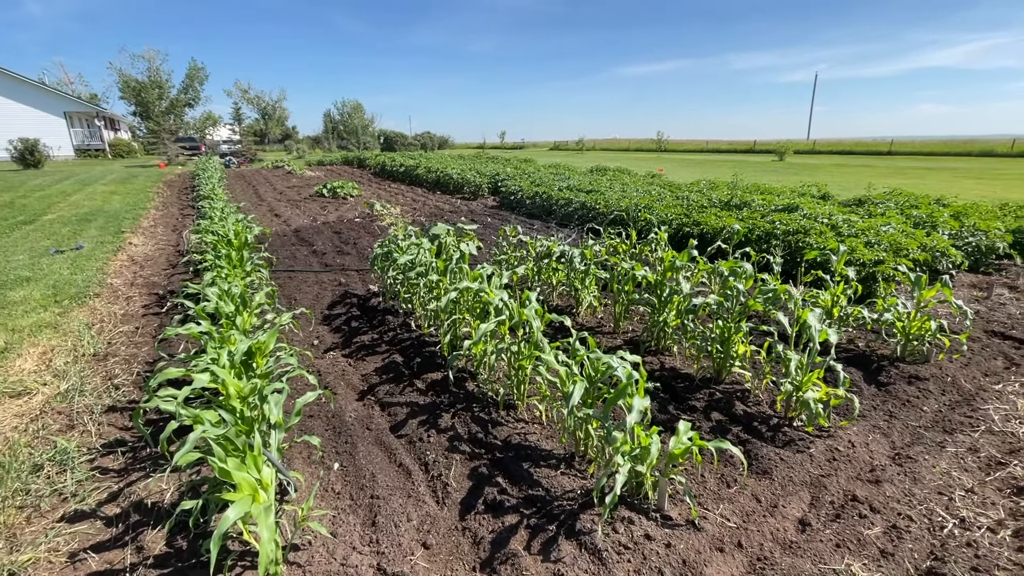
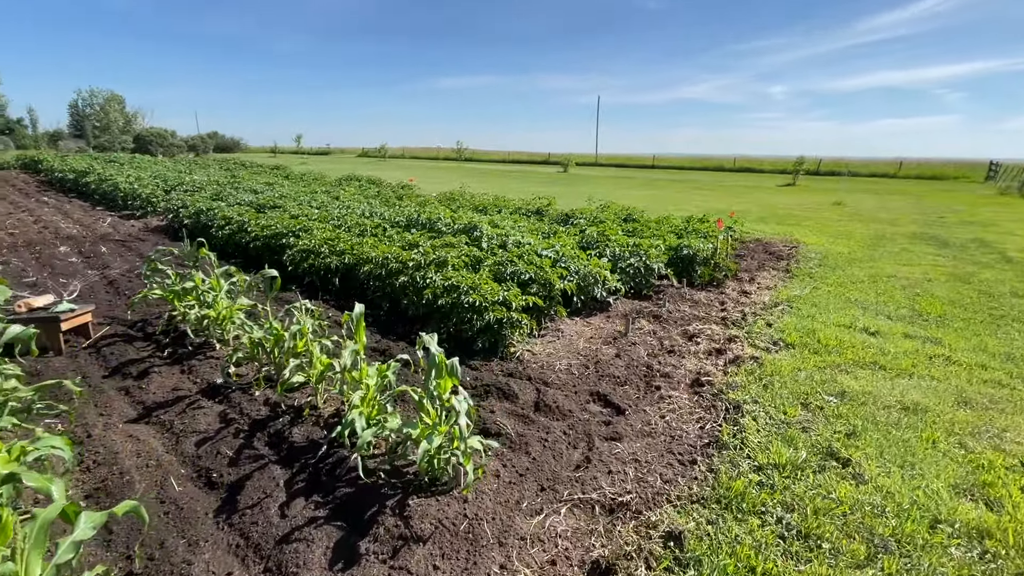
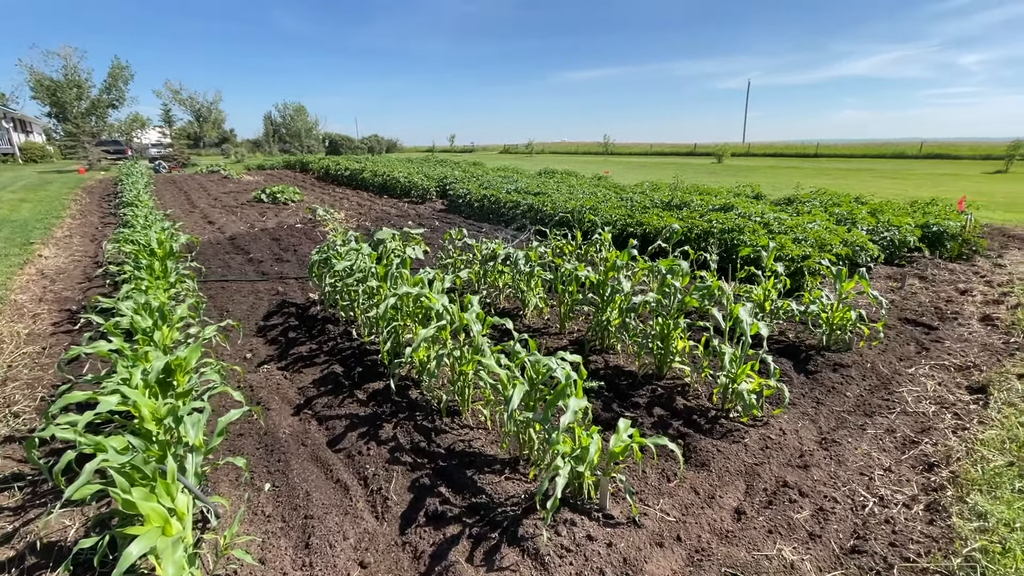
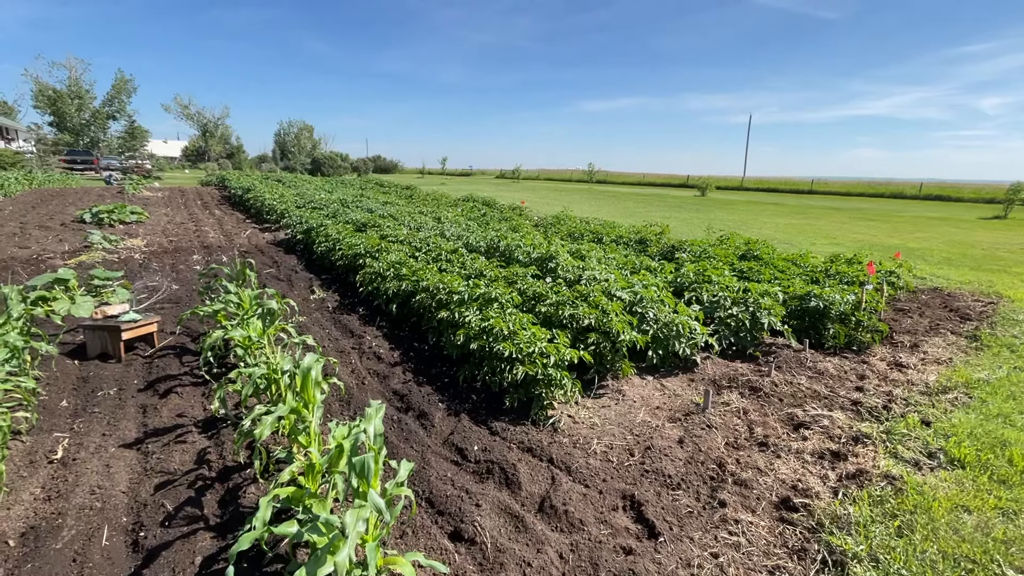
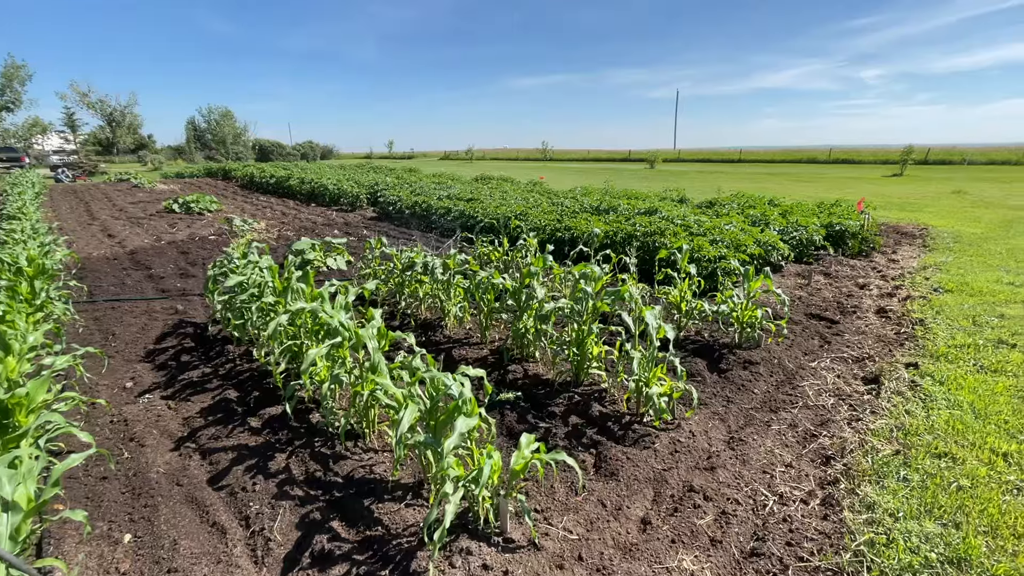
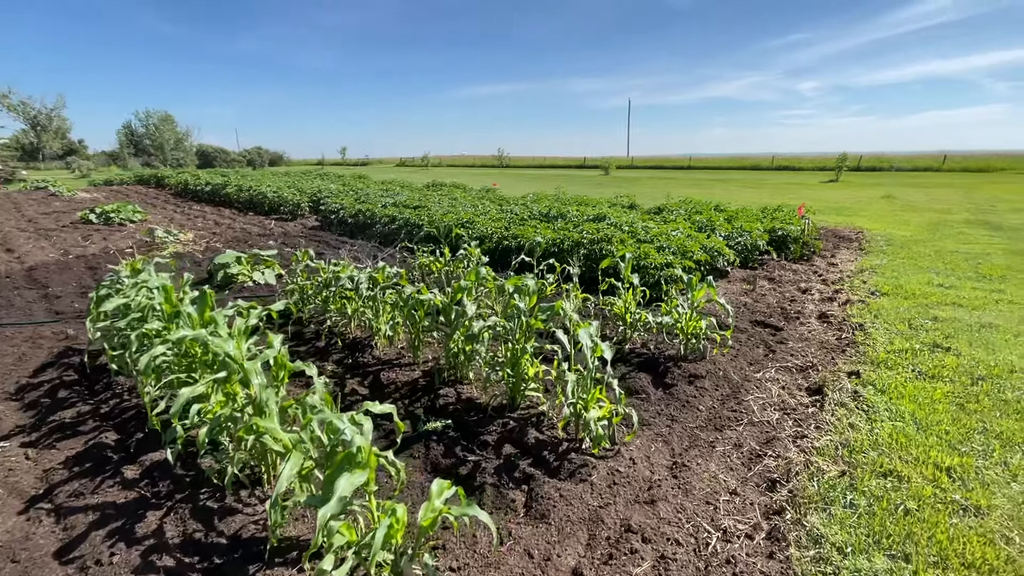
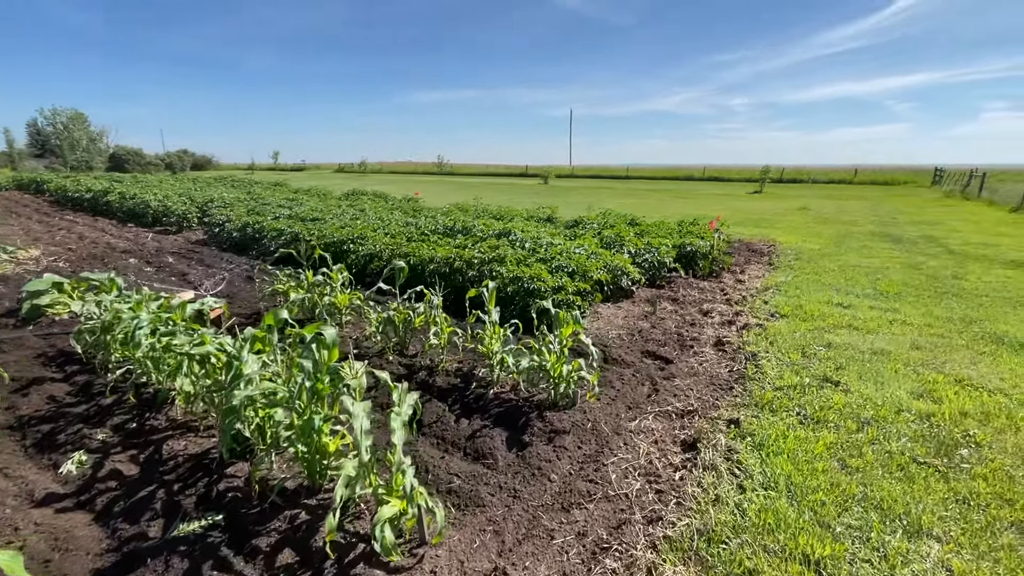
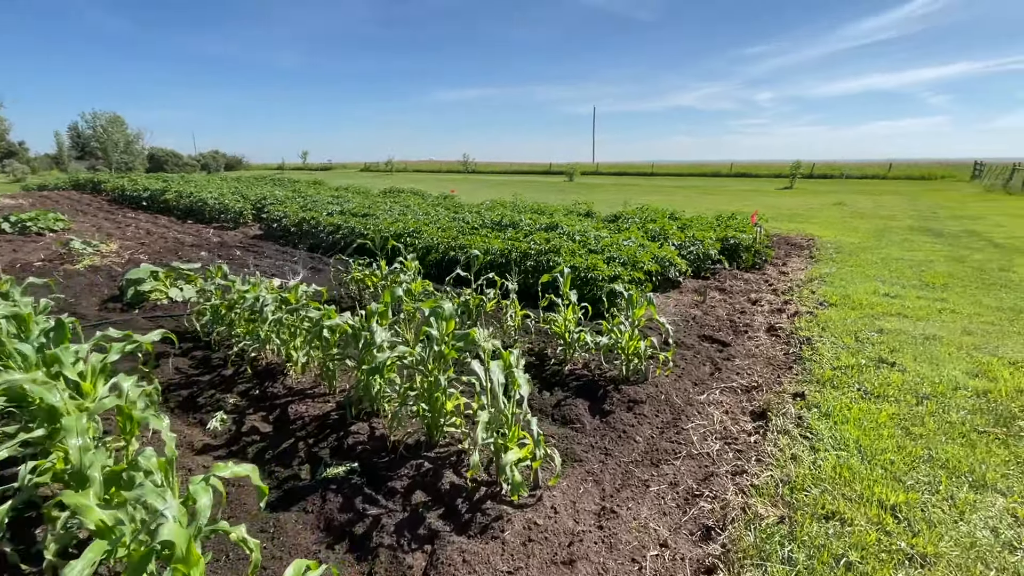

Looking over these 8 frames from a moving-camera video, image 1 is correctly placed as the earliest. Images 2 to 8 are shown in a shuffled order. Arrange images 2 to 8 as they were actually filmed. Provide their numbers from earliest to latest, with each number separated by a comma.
3, 5, 6, 8, 7, 2, 4
